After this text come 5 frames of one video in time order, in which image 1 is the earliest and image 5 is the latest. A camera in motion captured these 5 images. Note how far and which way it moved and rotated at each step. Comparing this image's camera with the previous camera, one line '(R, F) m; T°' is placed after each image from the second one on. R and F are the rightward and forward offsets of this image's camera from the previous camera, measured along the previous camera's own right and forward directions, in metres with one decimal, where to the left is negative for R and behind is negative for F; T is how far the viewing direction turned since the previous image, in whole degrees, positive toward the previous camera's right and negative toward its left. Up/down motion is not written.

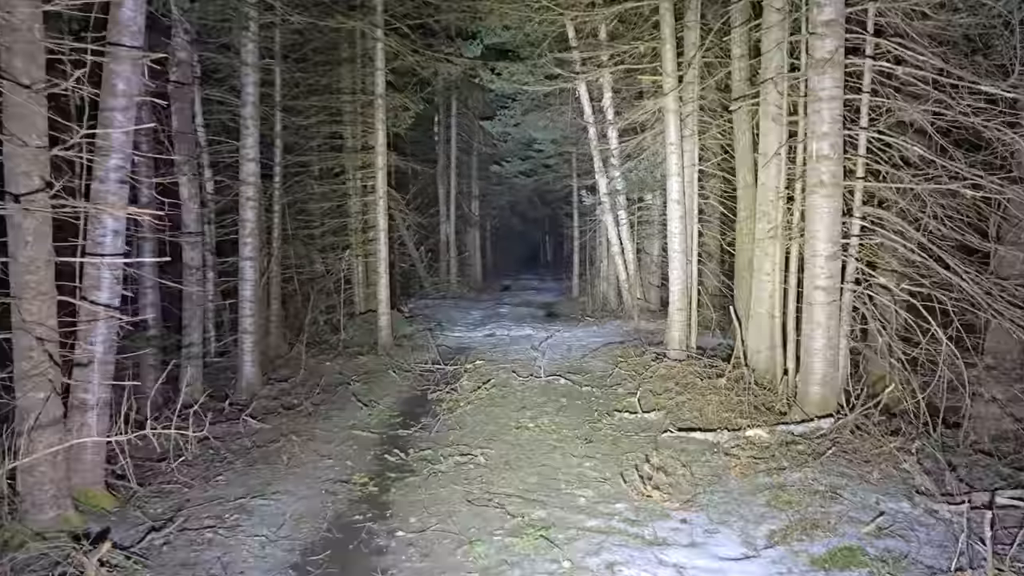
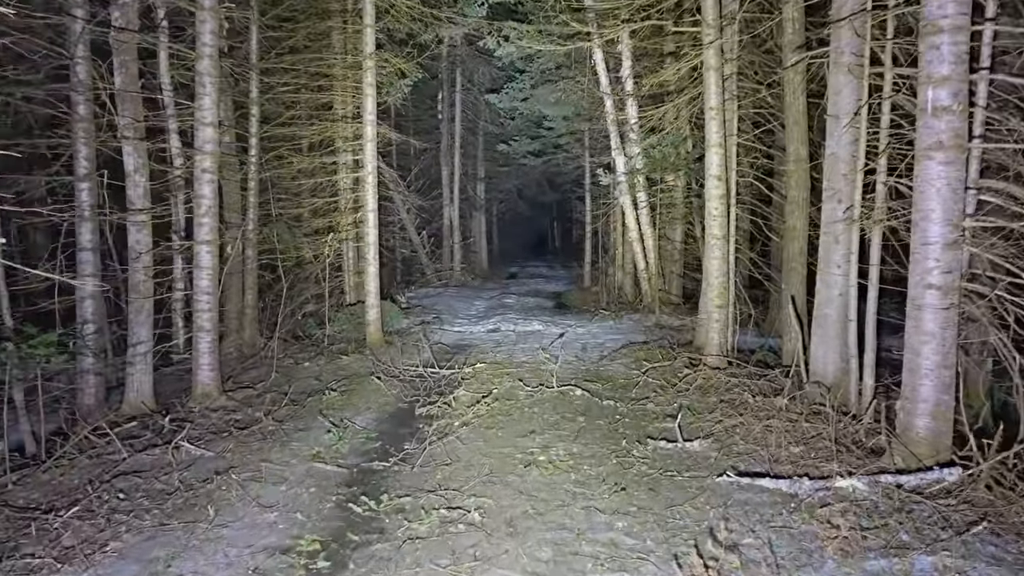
(0.0, +1.7) m; 0°
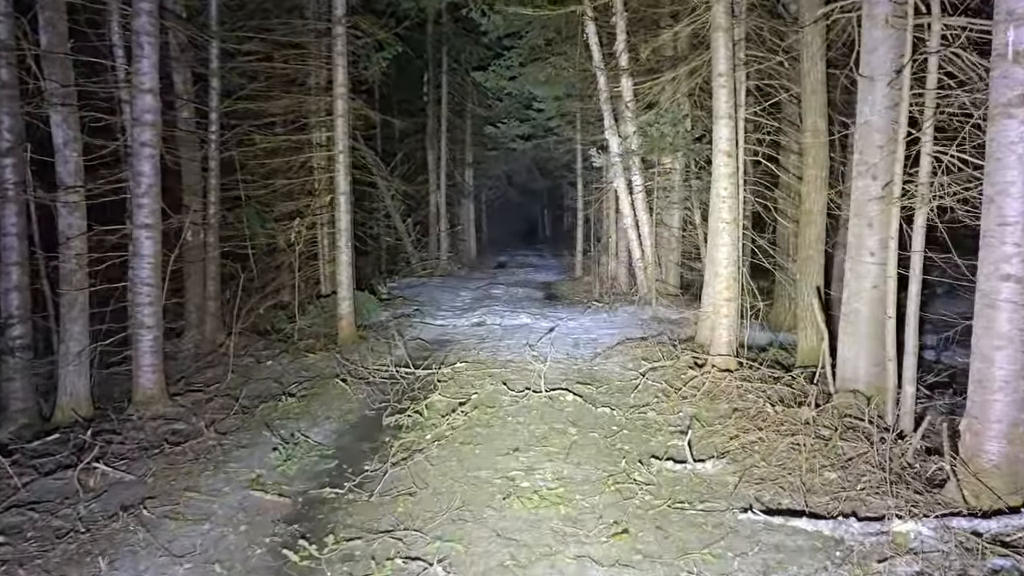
(+0.1, +1.0) m; +1°
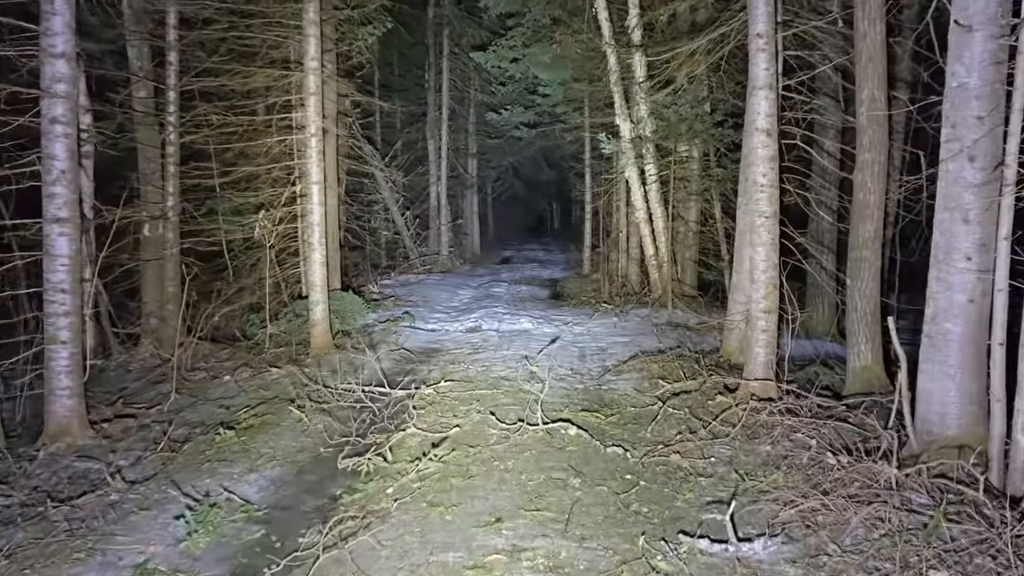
(+0.1, +1.4) m; -1°
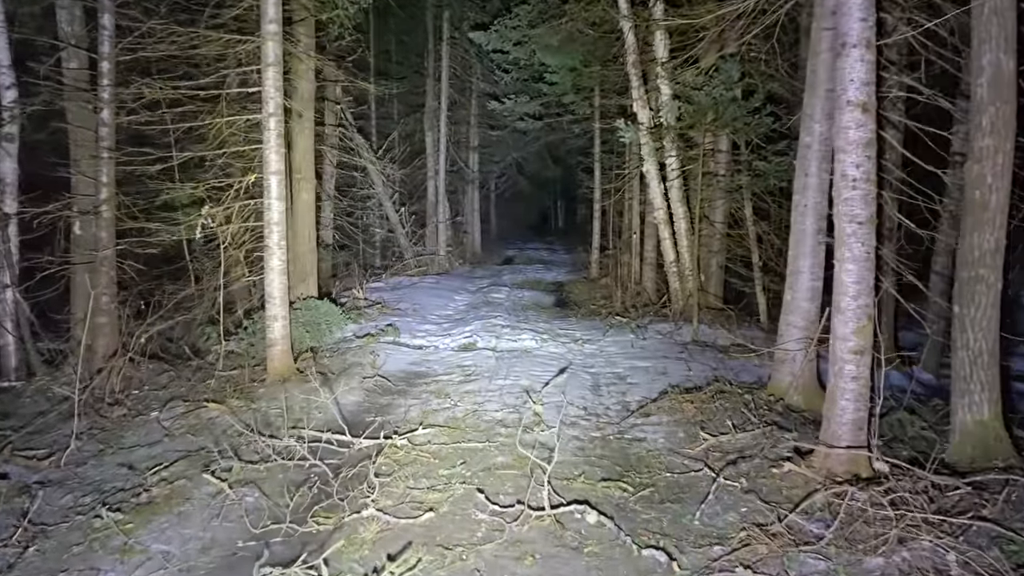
(0.0, +1.7) m; 0°
